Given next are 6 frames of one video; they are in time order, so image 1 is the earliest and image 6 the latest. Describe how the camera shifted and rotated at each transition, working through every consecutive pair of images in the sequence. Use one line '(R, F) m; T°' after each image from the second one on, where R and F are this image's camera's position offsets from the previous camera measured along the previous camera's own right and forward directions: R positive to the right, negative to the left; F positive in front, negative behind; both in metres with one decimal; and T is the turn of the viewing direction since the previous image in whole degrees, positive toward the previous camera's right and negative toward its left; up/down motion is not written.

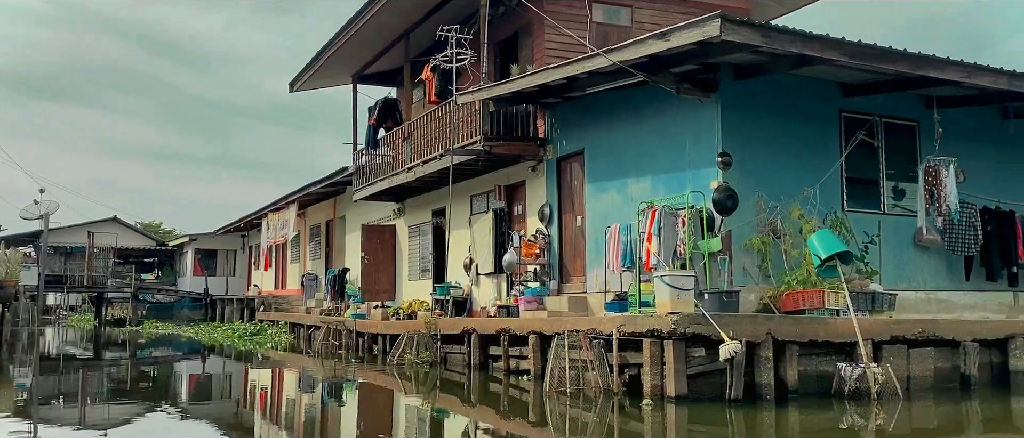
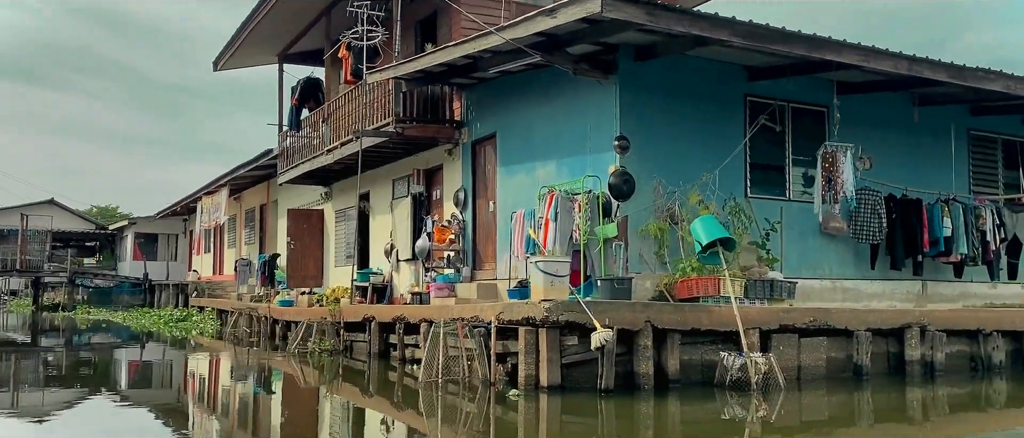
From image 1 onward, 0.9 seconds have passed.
(+0.8, +0.3) m; +2°
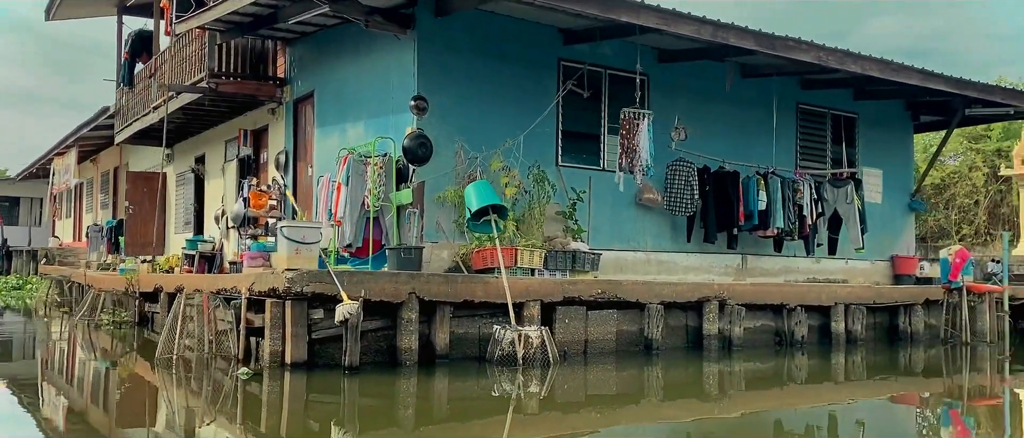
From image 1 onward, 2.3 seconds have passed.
(+1.2, +0.4) m; +5°
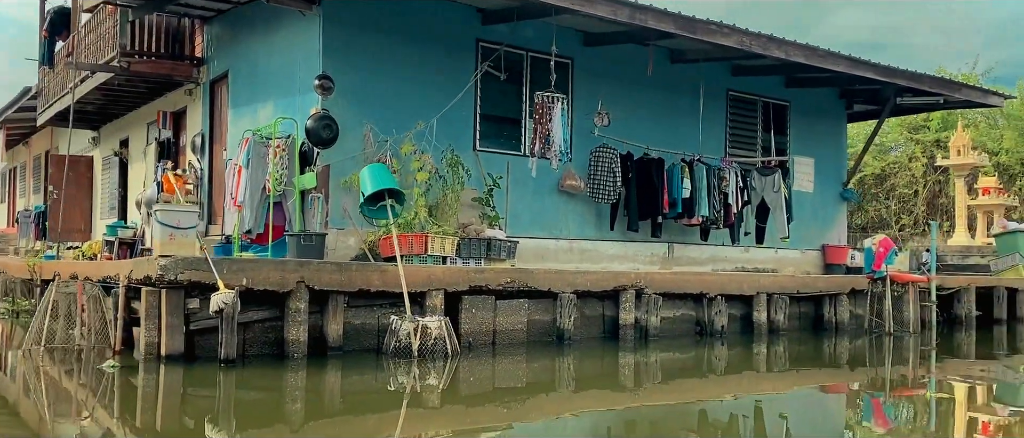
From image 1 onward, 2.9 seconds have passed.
(+0.5, +0.3) m; +2°
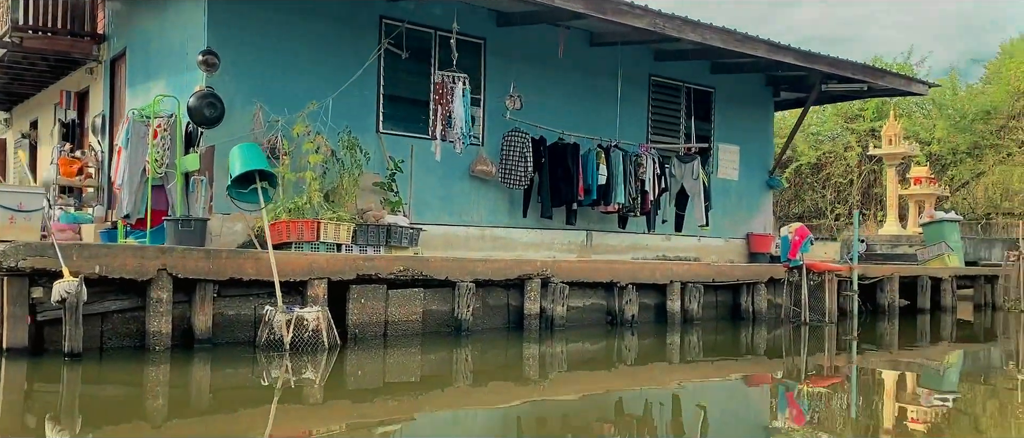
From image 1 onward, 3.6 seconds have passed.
(+0.5, +0.3) m; +2°
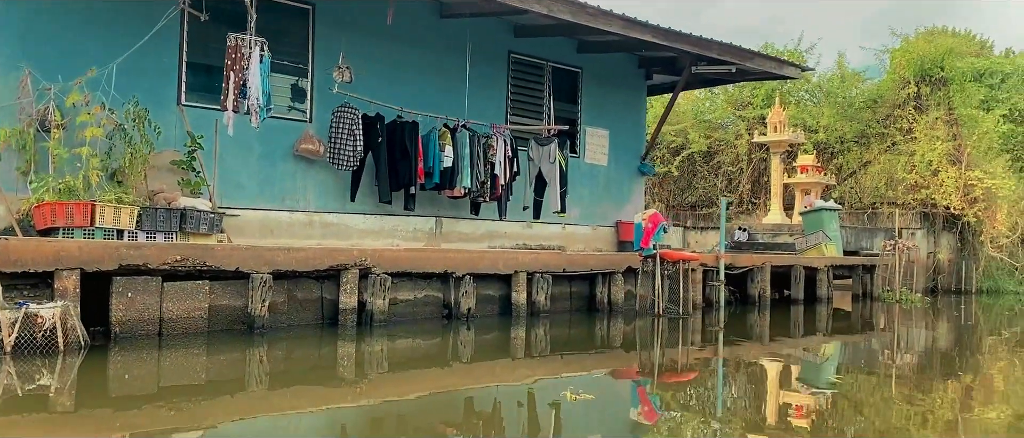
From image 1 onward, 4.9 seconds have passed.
(+0.9, +0.7) m; +4°
